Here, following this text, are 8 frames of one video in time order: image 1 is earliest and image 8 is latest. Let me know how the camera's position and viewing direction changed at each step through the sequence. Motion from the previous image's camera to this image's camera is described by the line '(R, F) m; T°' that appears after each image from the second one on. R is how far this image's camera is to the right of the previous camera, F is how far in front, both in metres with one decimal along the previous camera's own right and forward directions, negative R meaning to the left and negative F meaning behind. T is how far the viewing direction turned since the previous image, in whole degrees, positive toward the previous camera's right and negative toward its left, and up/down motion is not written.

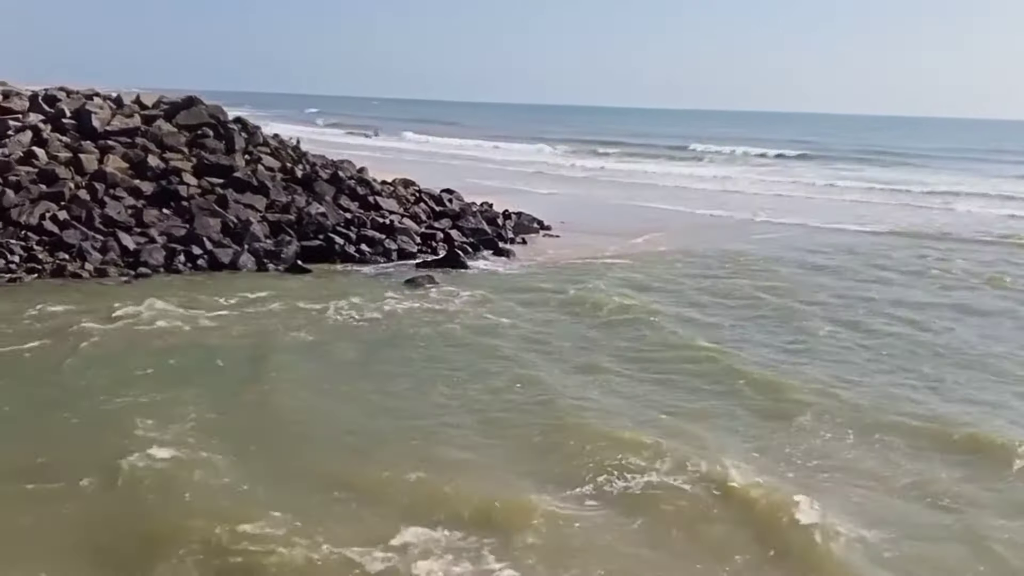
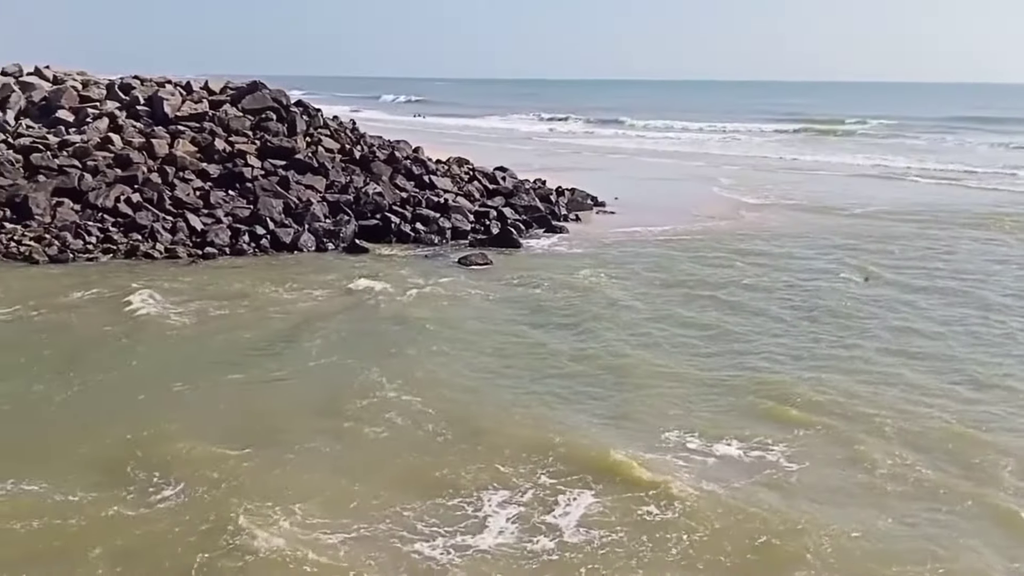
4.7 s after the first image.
(-0.1, -0.4) m; -3°
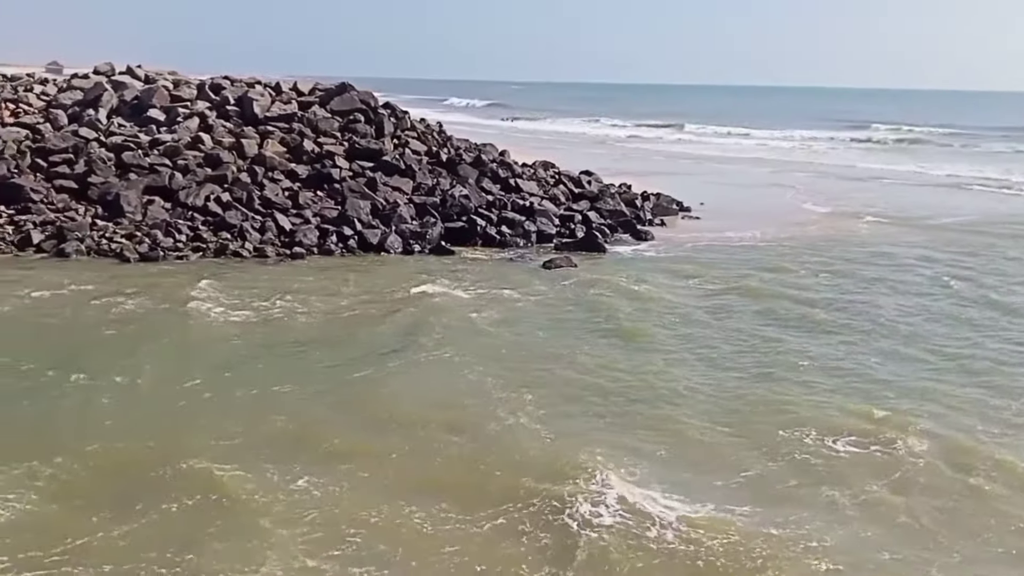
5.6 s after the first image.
(-1.7, +0.1) m; -1°
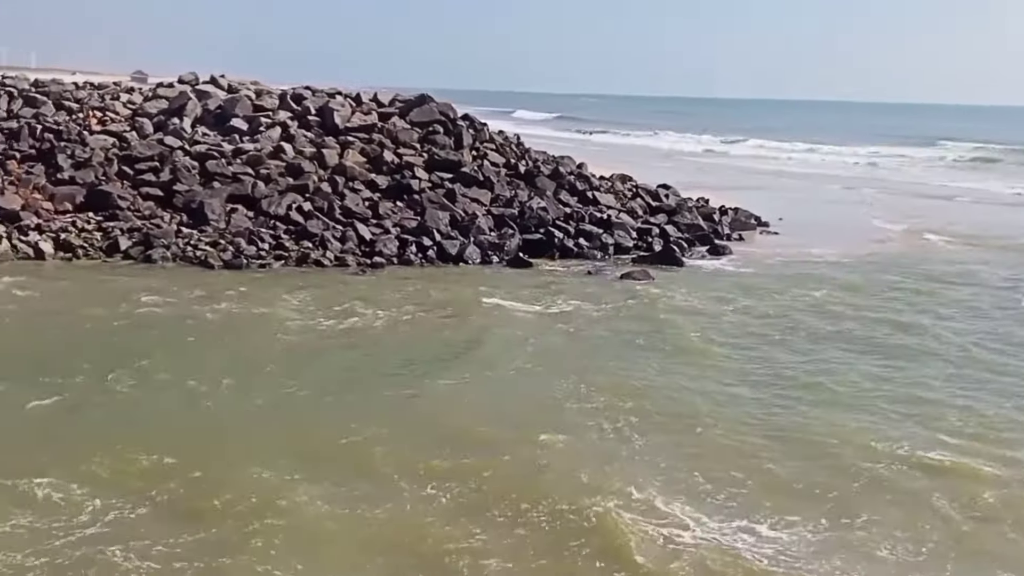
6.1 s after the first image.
(-1.2, 0.0) m; -2°
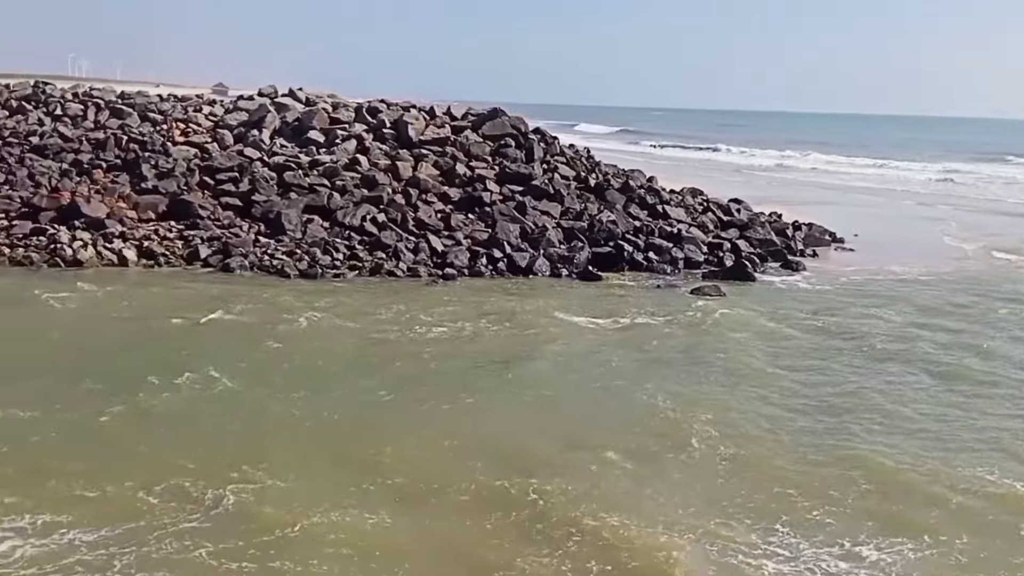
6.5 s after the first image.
(-0.6, -0.1) m; -3°
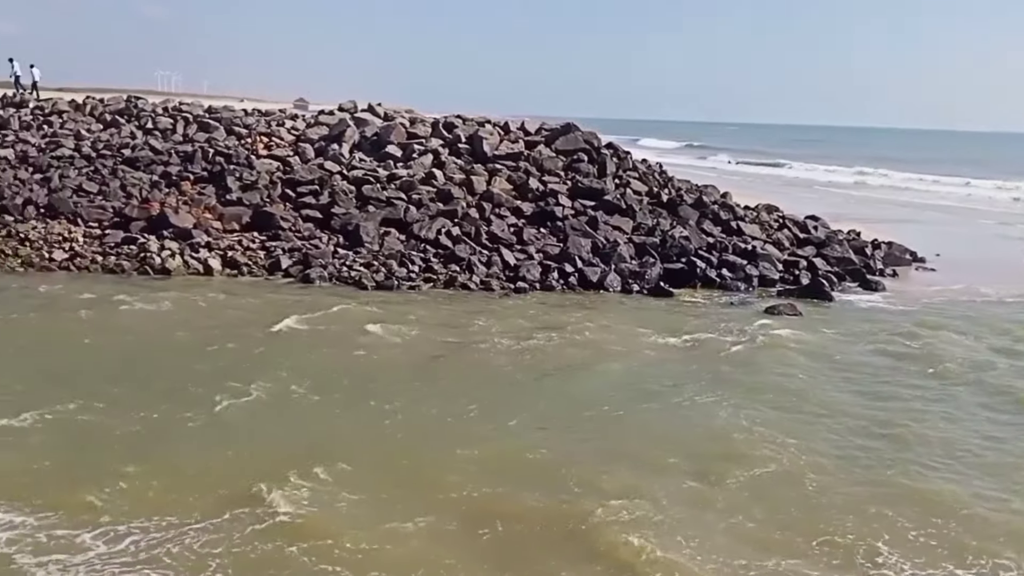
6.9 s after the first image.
(-0.4, -0.1) m; -4°
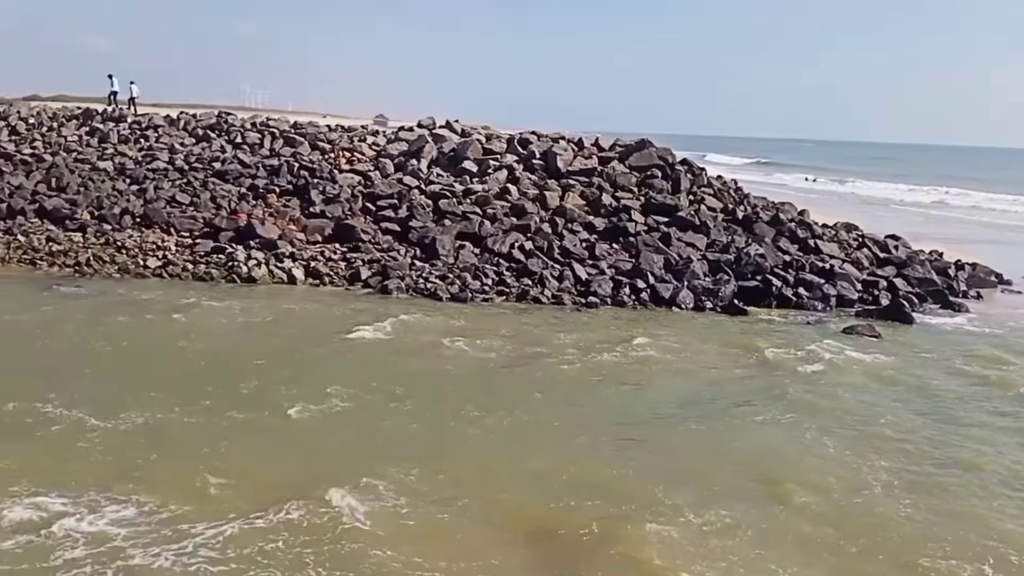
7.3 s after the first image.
(-0.2, -0.3) m; -4°
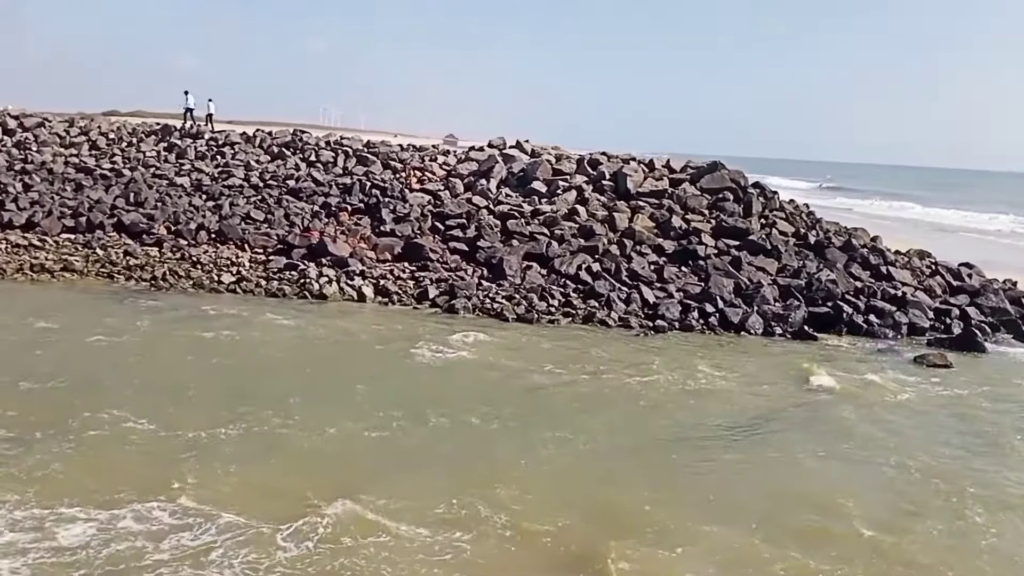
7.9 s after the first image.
(-1.0, +0.1) m; -2°
